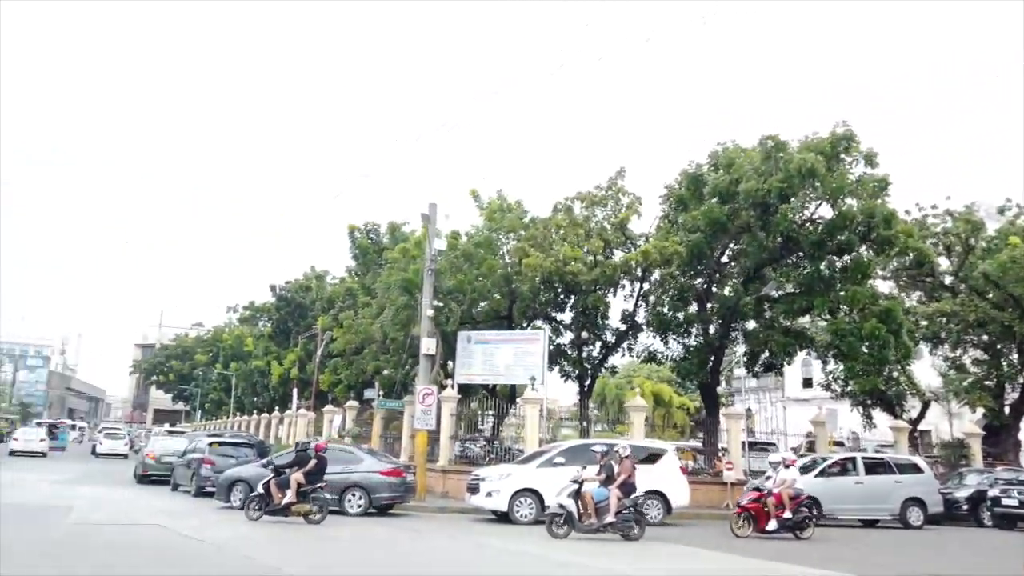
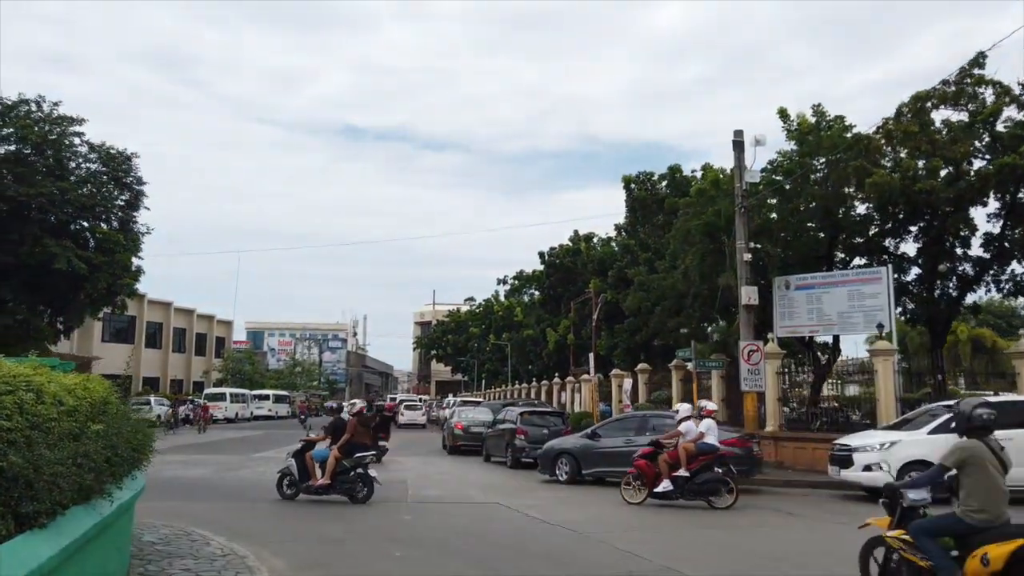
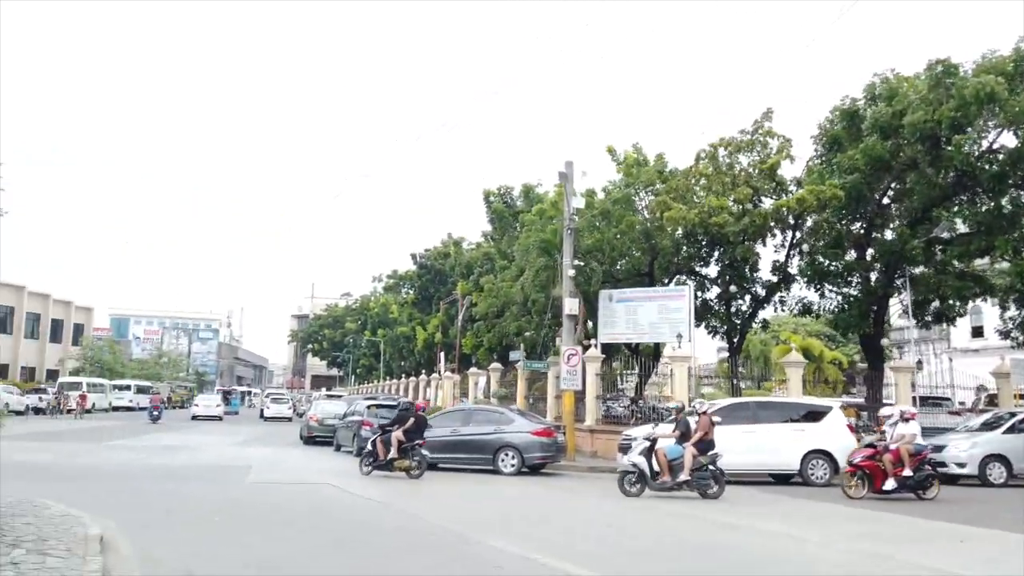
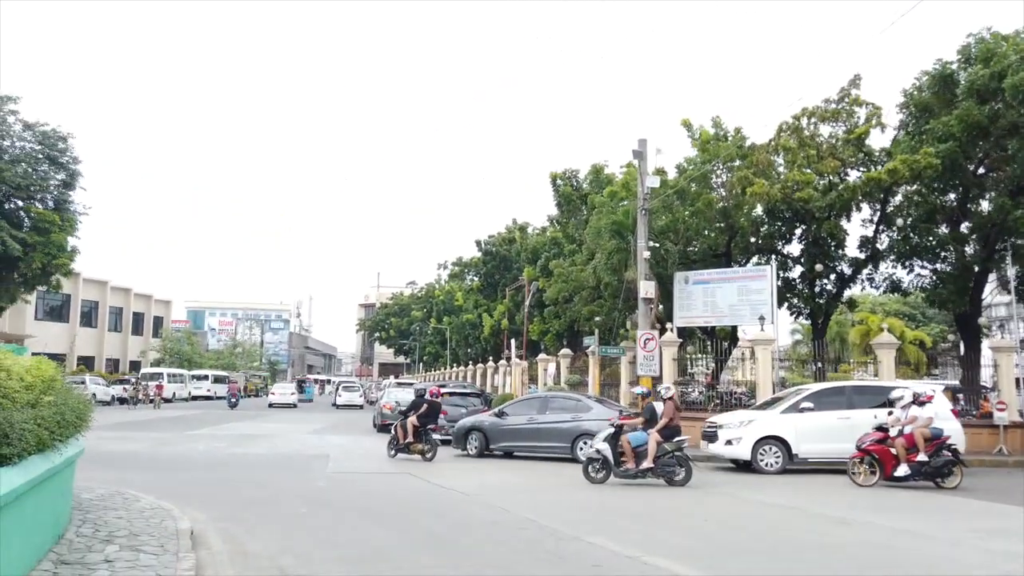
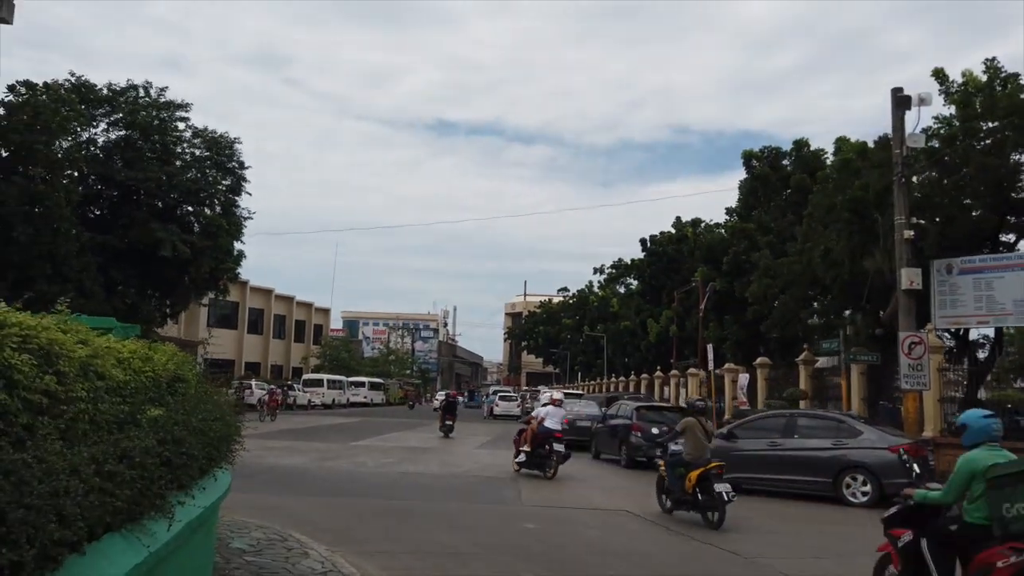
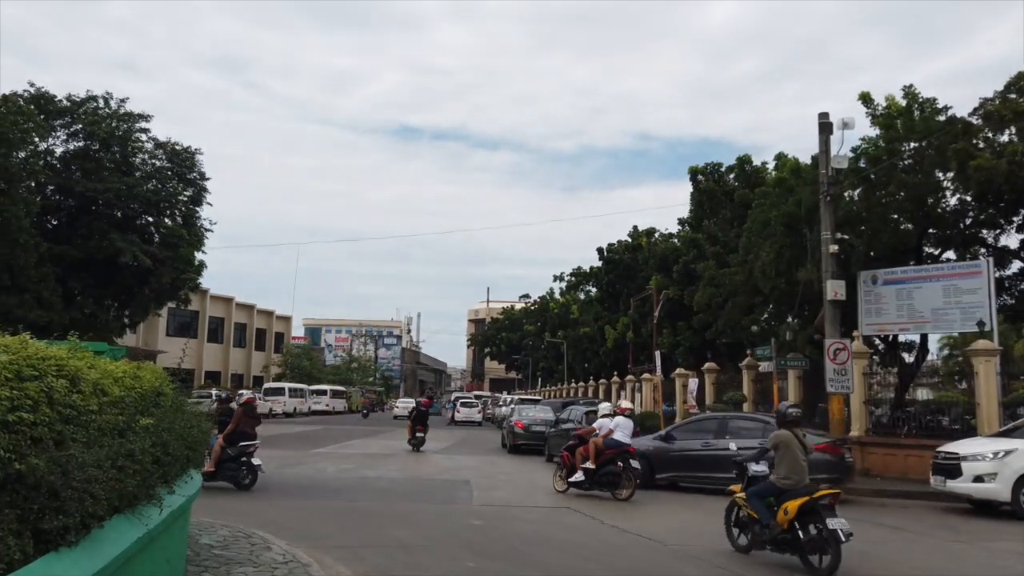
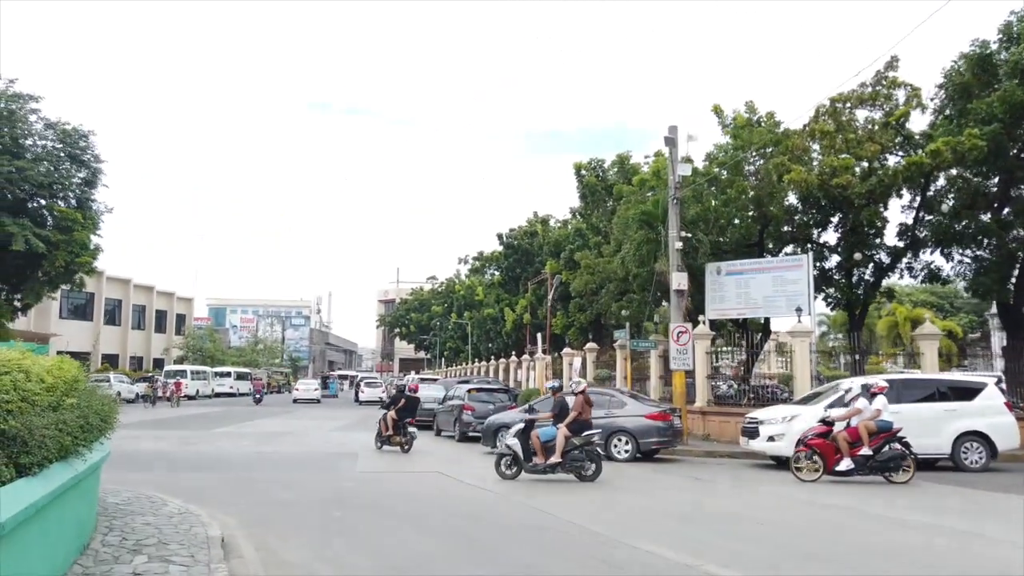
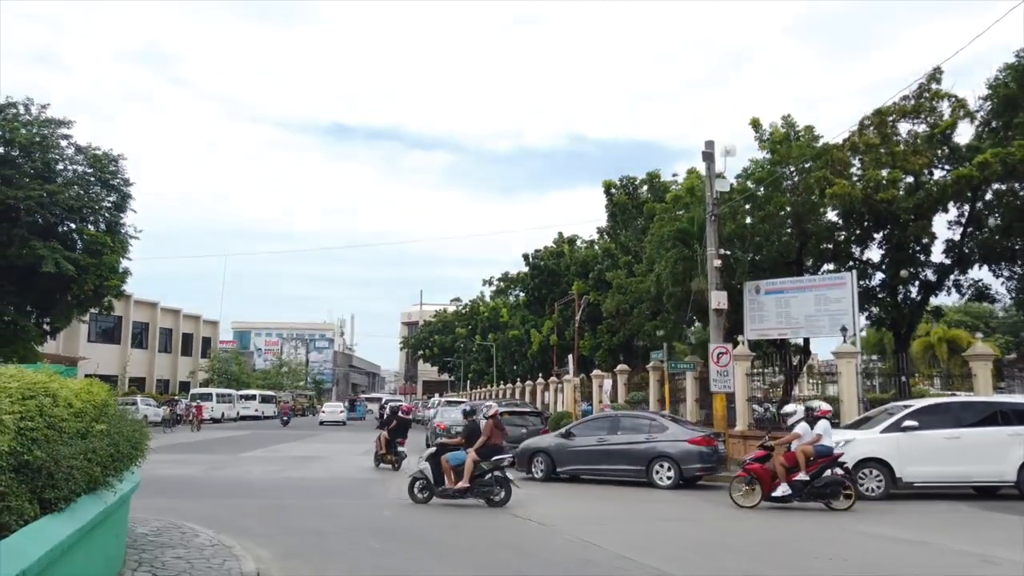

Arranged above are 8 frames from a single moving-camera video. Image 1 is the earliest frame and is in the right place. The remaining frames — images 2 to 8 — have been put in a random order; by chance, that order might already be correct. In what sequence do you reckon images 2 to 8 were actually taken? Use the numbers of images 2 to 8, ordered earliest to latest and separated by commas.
3, 4, 7, 8, 2, 6, 5
